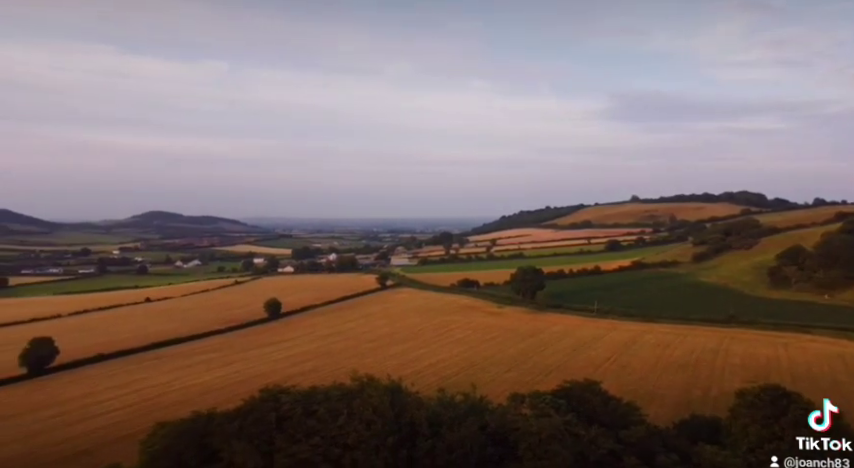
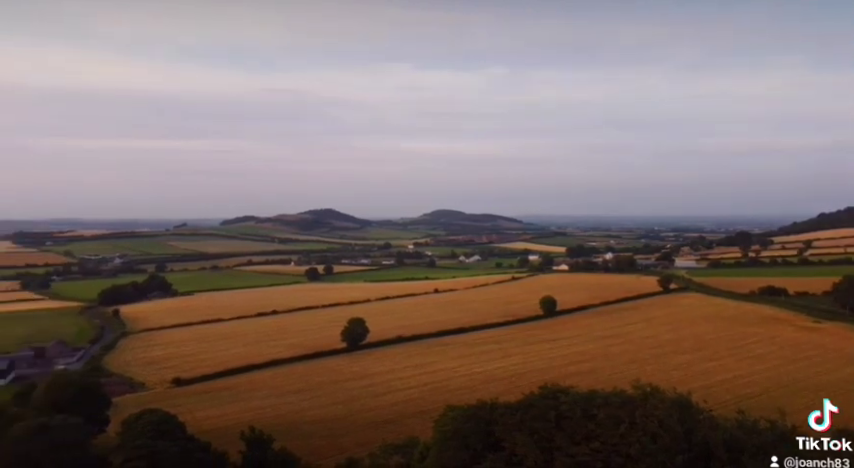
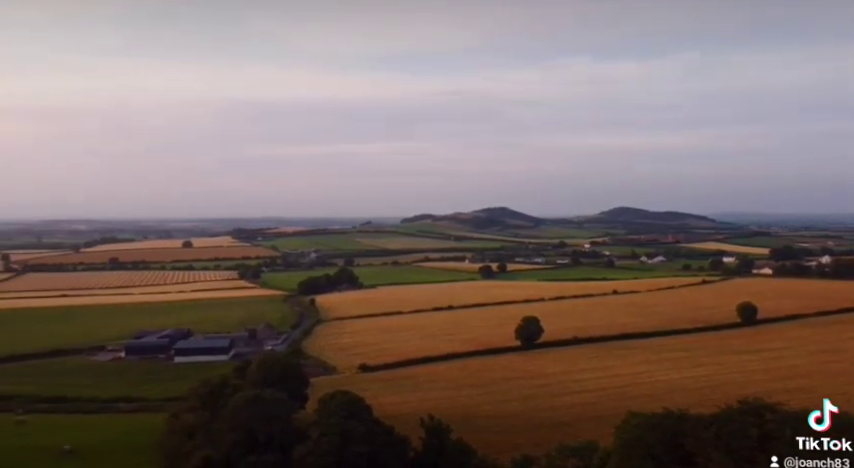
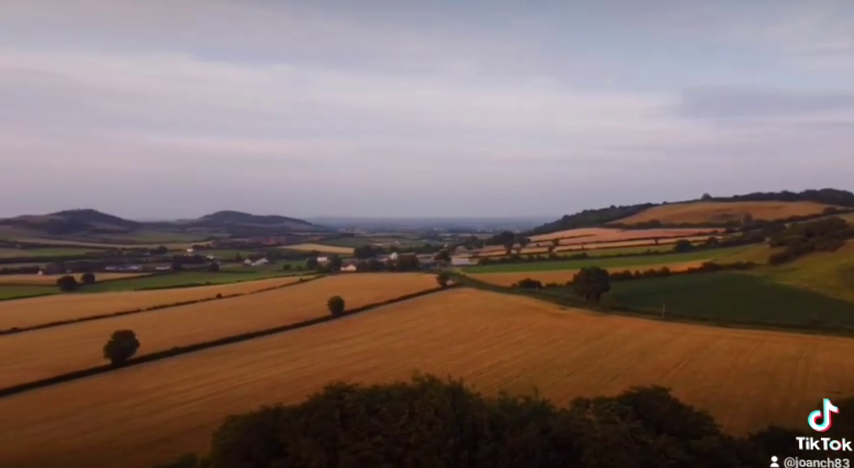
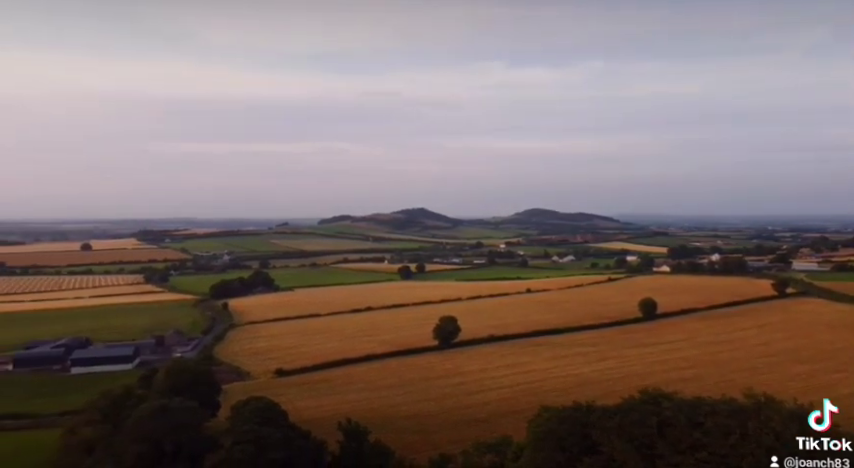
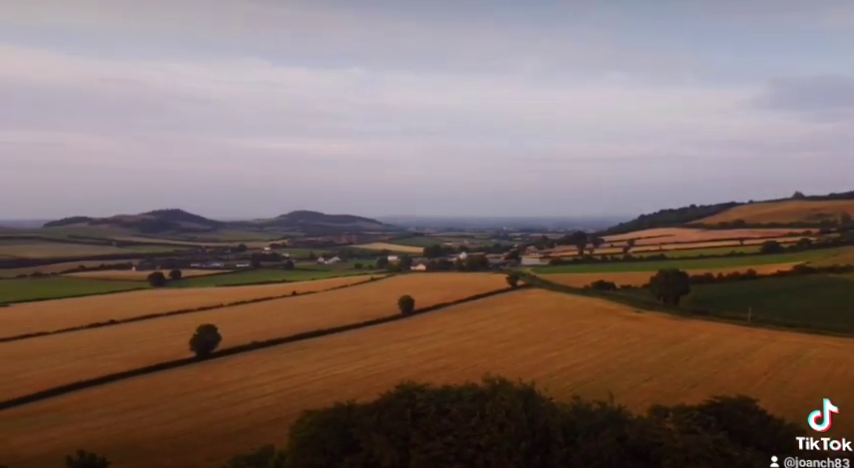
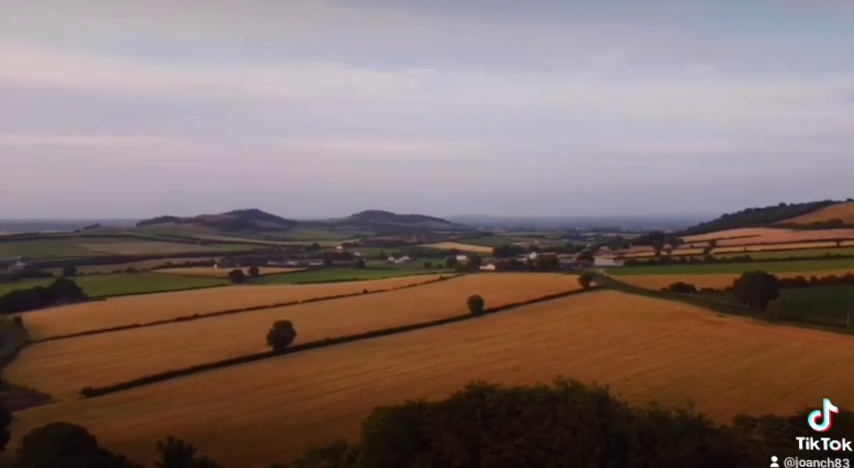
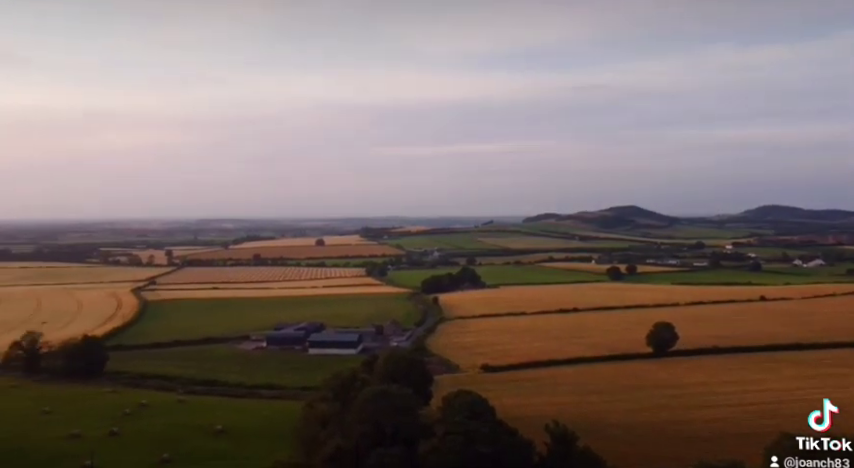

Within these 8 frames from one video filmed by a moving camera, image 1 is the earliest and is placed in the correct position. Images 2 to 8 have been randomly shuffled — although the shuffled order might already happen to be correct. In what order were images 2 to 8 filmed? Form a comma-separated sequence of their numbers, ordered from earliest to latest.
4, 6, 7, 2, 5, 3, 8
